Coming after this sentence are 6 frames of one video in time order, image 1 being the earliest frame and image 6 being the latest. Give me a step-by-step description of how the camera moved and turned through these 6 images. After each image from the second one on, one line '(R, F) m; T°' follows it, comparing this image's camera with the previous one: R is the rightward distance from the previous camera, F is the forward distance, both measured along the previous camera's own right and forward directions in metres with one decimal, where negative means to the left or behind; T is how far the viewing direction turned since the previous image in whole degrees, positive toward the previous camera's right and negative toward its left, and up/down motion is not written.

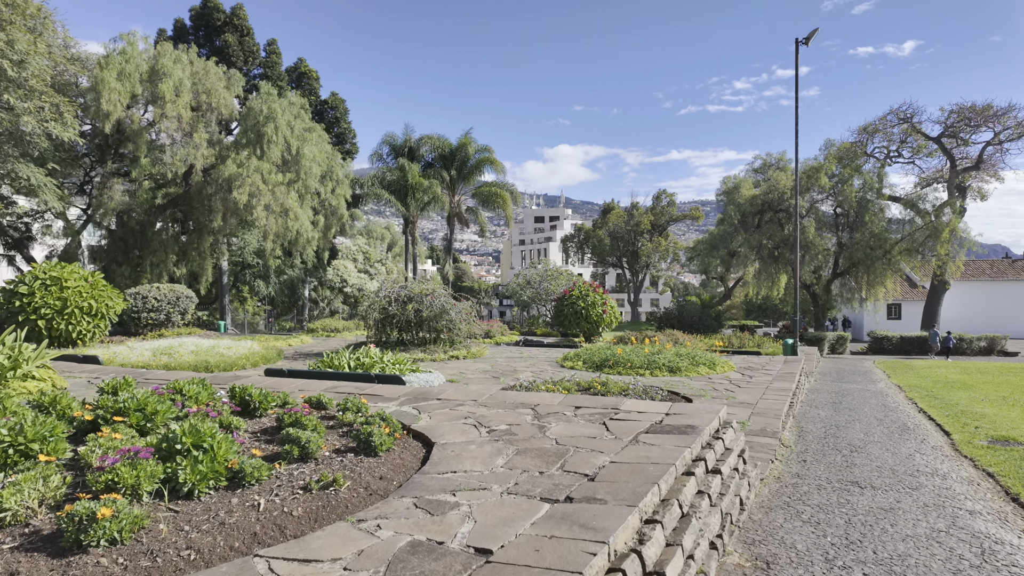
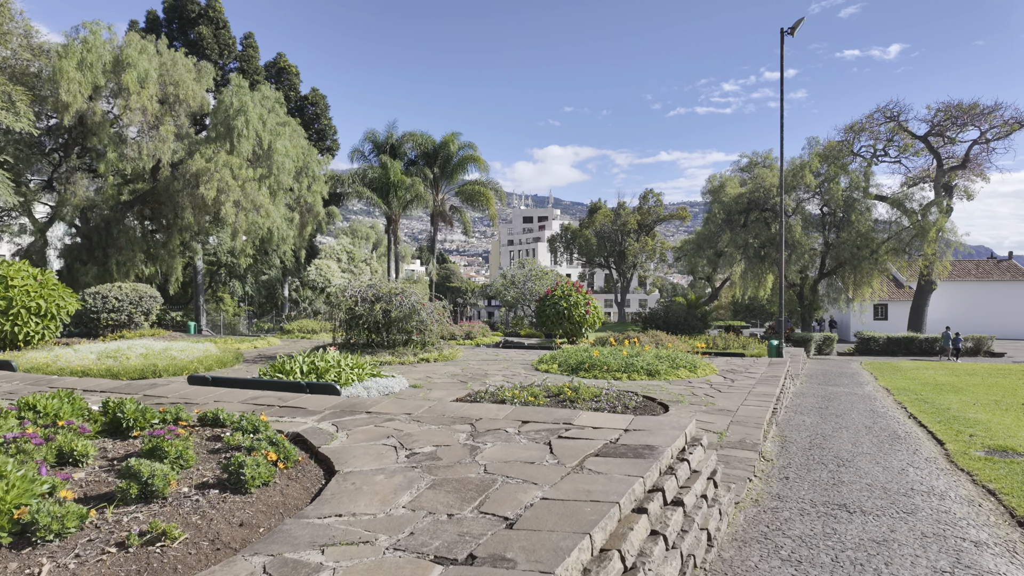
(+0.3, +0.6) m; +1°
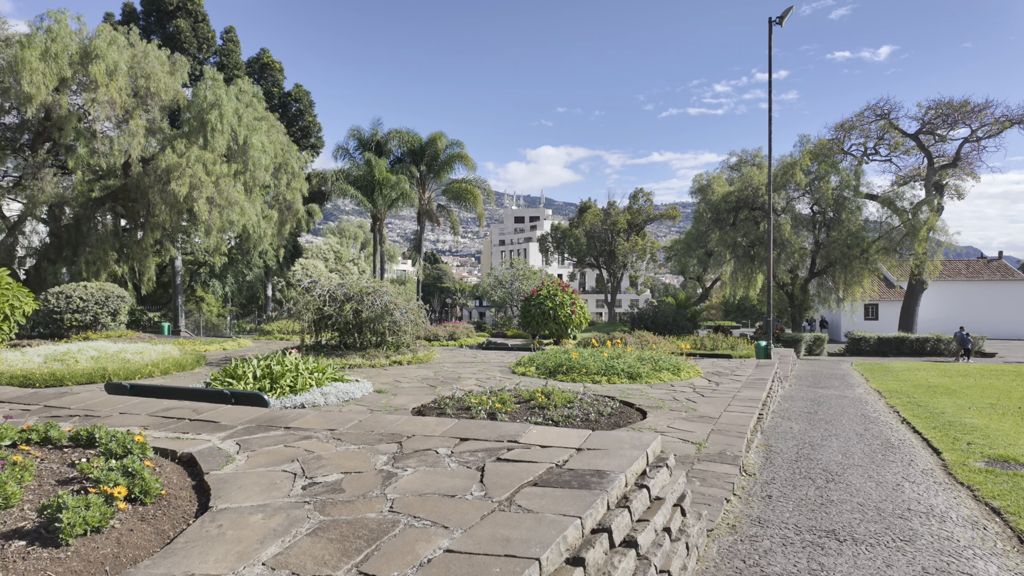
(+0.3, +0.5) m; +1°
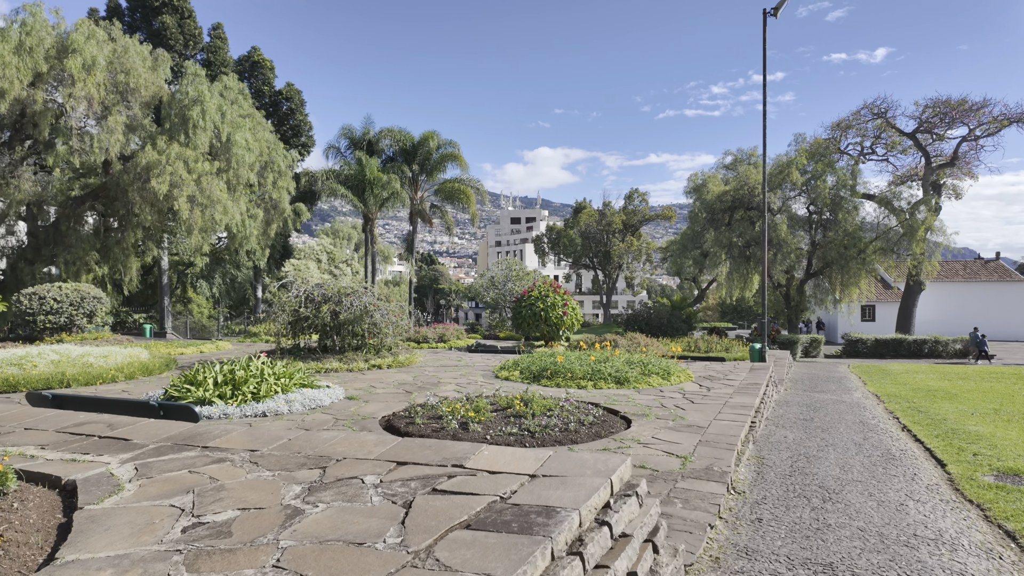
(+0.2, +0.4) m; 0°
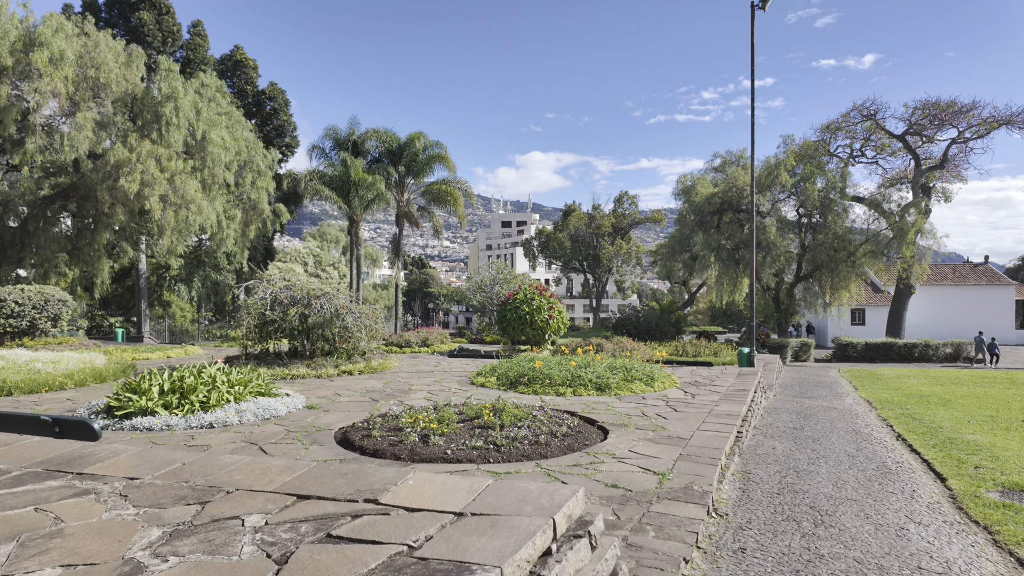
(+0.2, +0.5) m; +1°
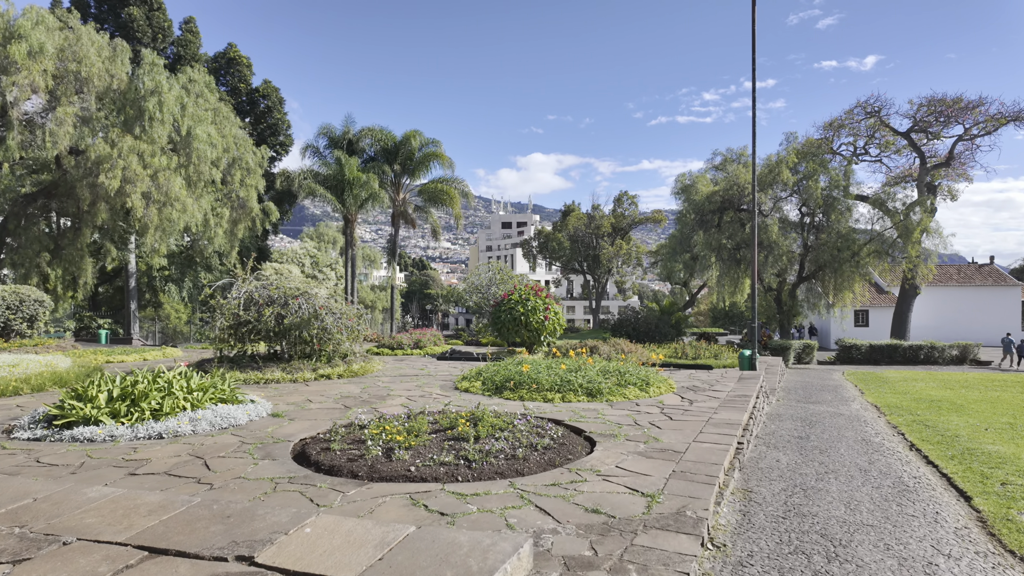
(+0.2, +0.5) m; 0°
